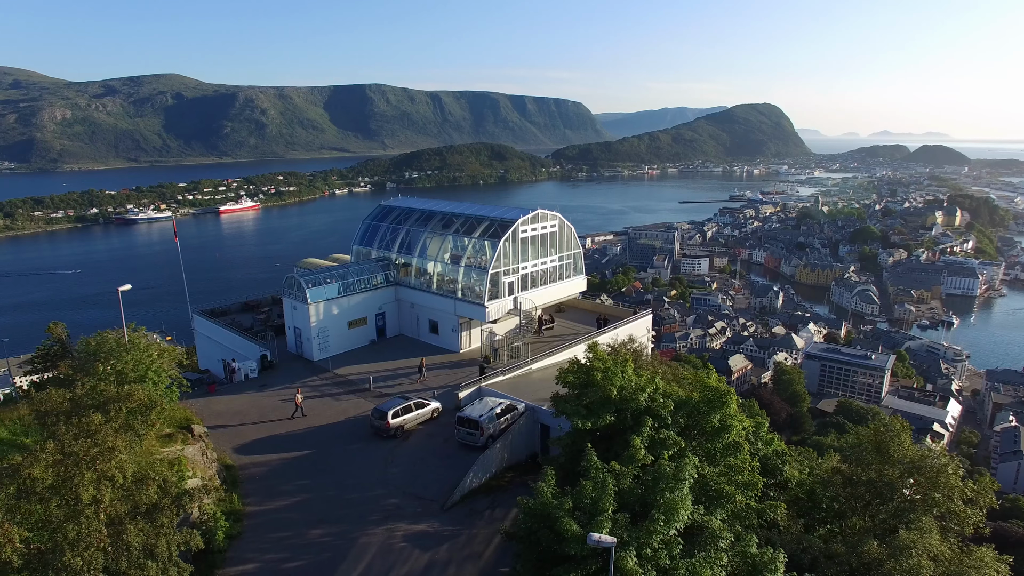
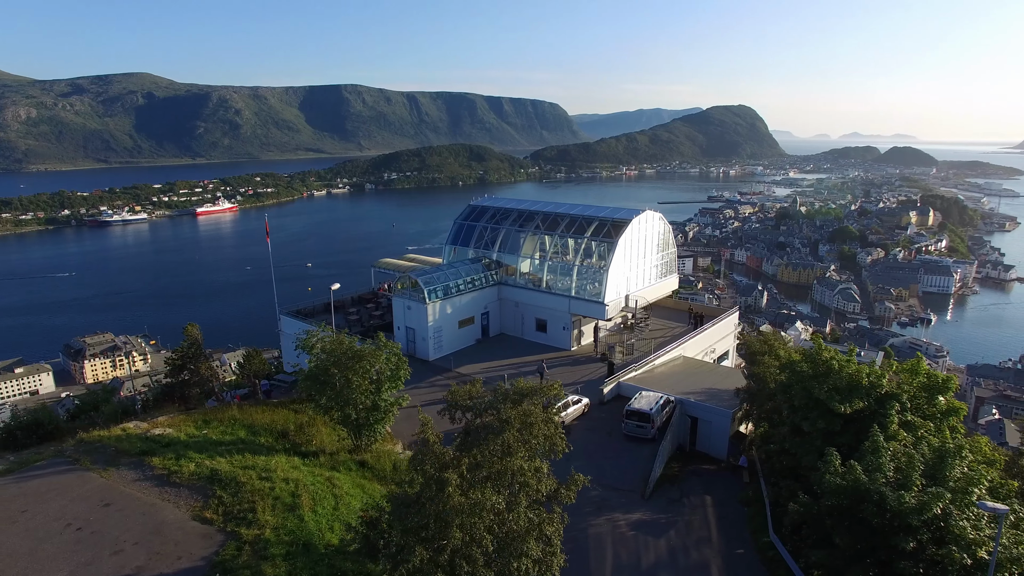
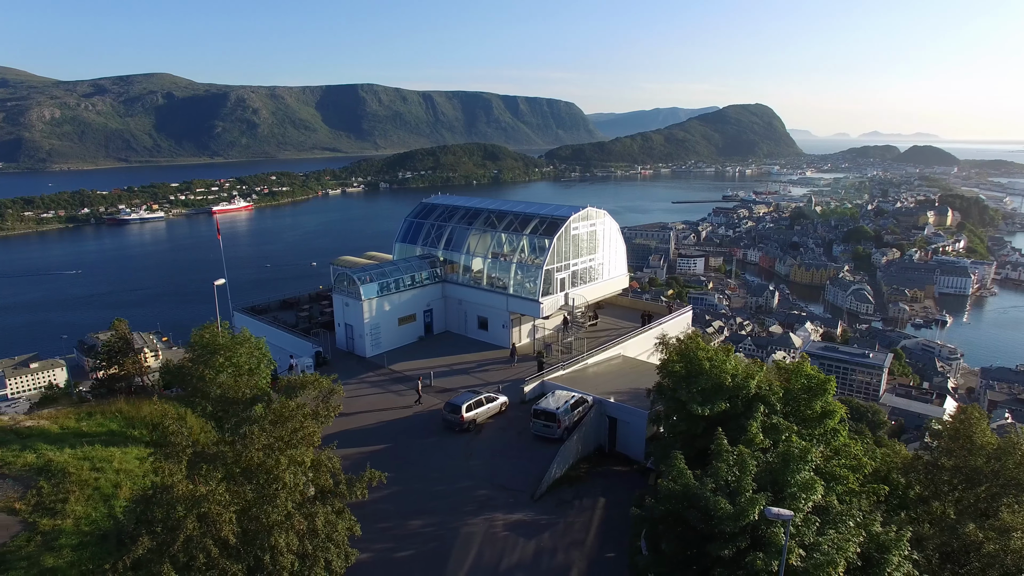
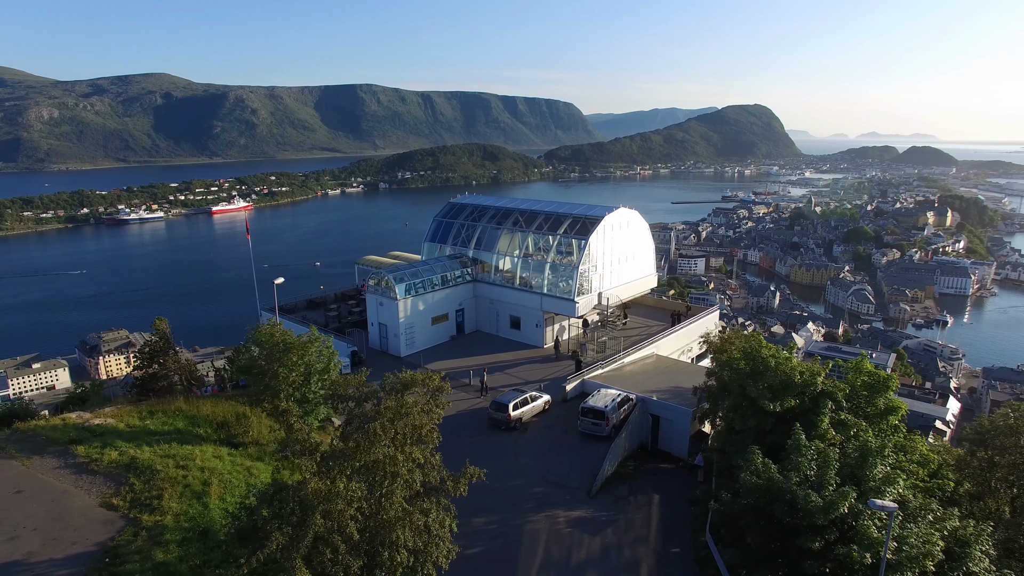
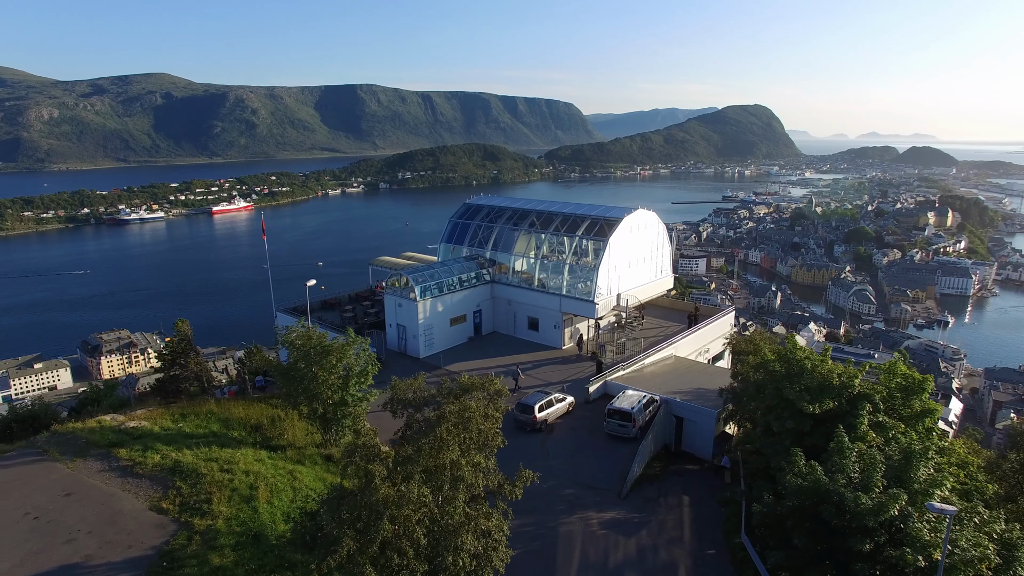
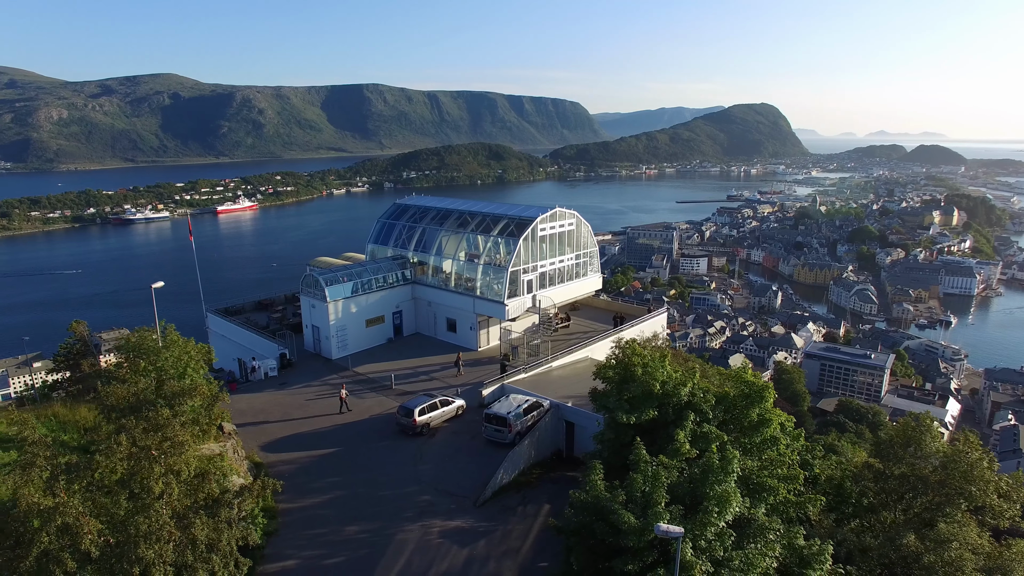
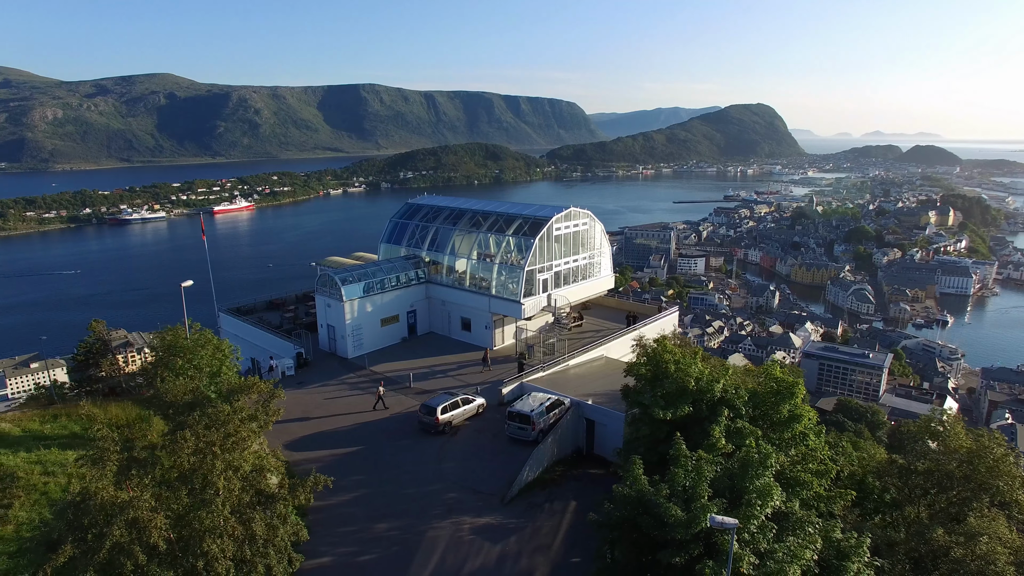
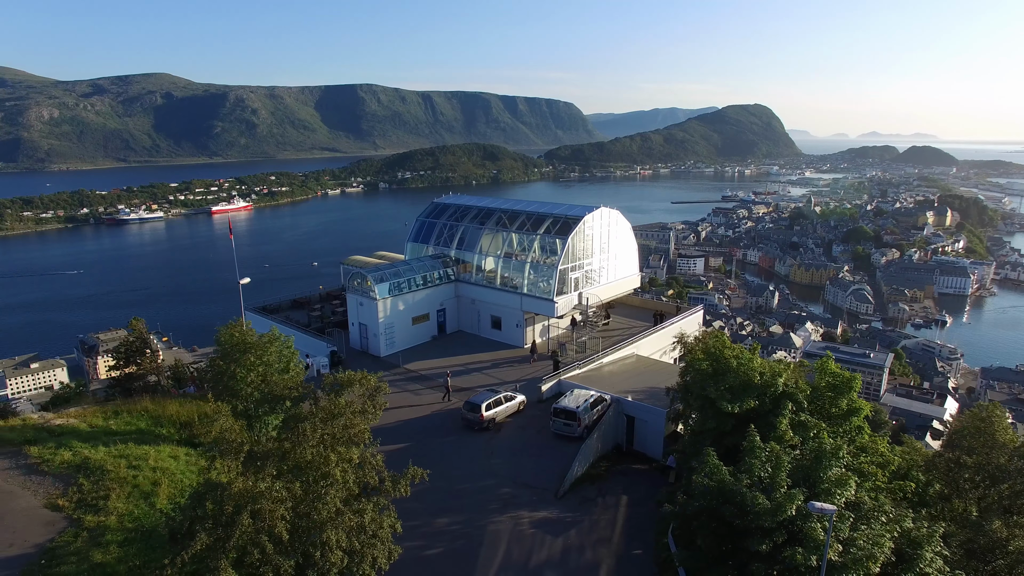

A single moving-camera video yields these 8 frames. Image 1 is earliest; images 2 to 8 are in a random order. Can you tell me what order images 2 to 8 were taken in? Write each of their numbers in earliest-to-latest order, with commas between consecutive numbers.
6, 7, 3, 8, 4, 5, 2
